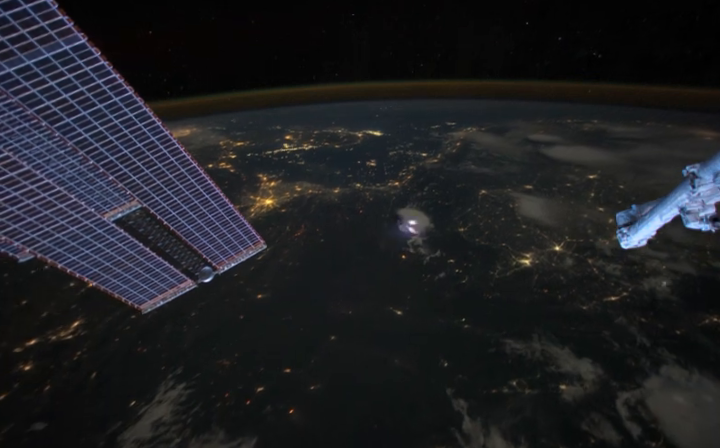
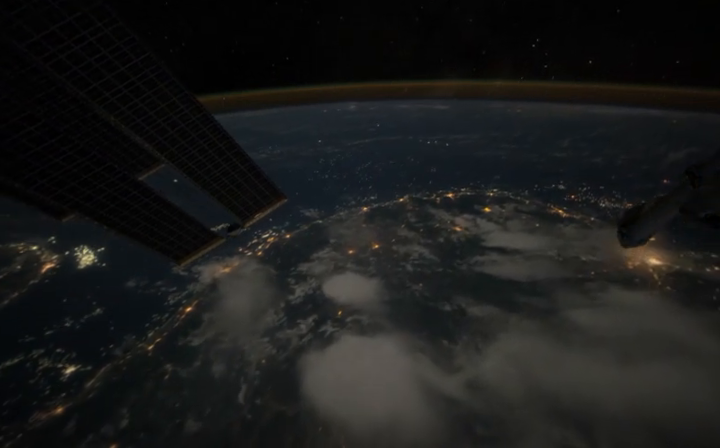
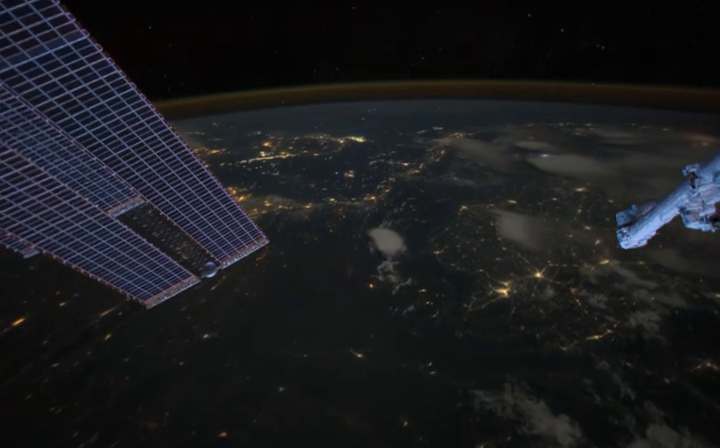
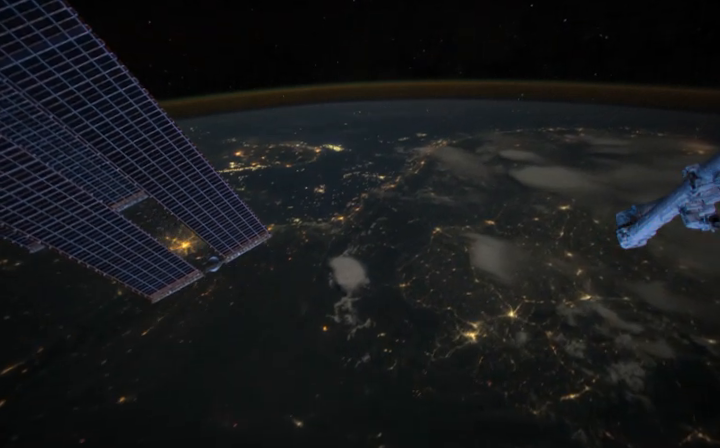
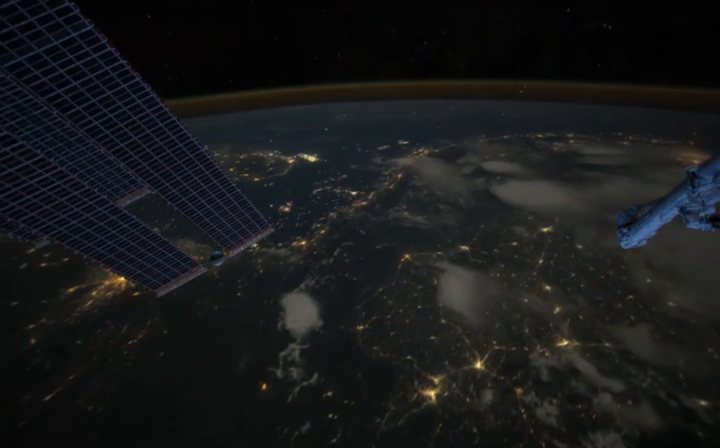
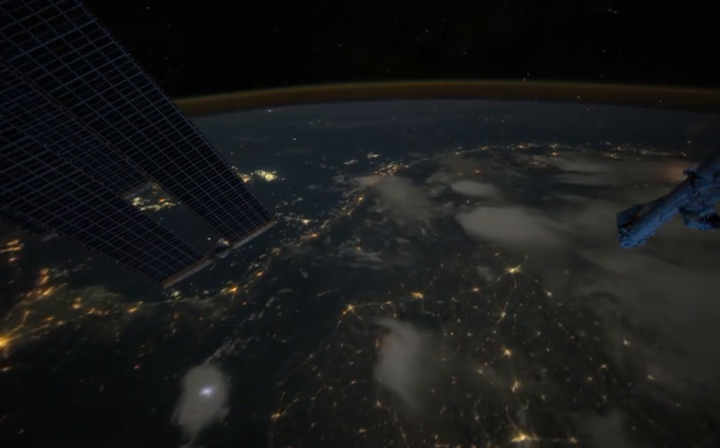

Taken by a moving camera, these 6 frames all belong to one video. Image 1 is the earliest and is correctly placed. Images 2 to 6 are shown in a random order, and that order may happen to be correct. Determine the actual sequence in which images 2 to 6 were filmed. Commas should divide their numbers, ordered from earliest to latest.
3, 4, 5, 6, 2
